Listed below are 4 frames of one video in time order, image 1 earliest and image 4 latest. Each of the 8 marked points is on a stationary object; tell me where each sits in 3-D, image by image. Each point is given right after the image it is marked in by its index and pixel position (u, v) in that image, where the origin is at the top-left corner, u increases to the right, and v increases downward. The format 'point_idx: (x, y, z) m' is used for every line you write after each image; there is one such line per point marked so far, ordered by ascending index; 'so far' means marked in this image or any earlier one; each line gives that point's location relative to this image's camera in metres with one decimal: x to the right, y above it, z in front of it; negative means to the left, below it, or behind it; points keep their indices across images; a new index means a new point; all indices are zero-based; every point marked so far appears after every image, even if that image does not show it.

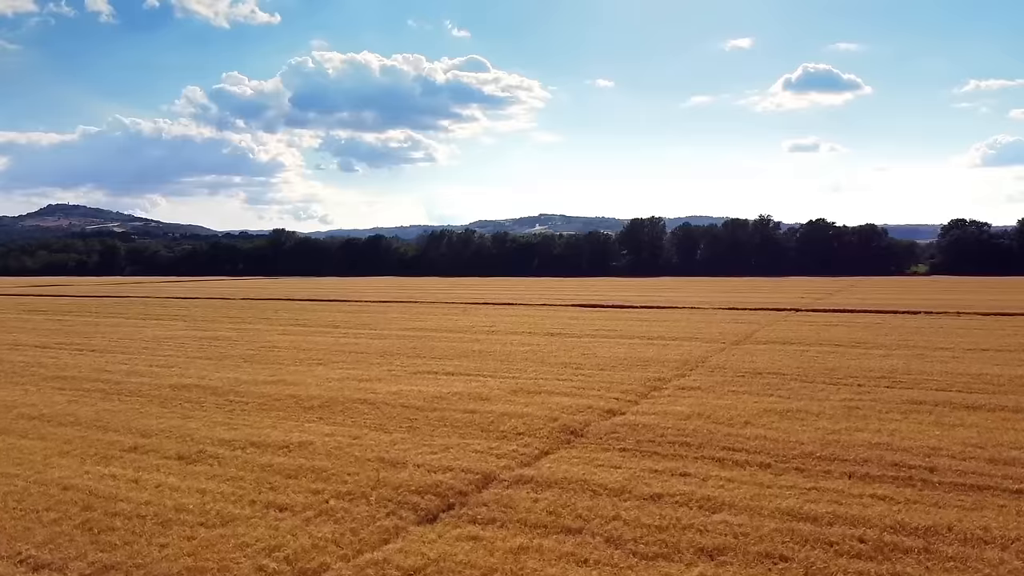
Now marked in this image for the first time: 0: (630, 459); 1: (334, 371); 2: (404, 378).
0: (+1.8, -2.6, +10.7) m
1: (-5.1, -2.4, +19.9) m
2: (-2.9, -2.4, +18.4) m
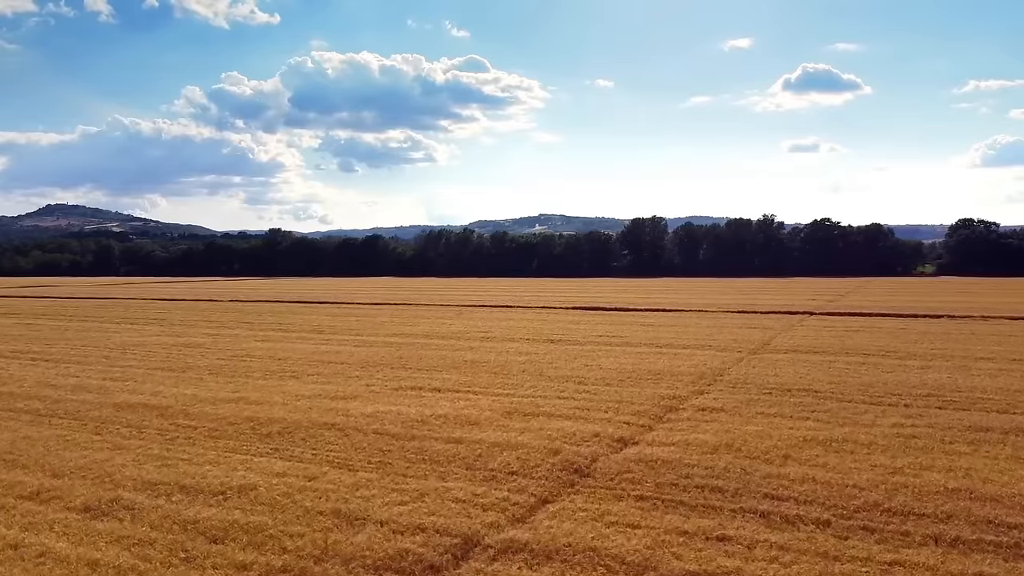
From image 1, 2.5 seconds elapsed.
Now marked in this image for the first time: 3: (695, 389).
0: (+1.7, -2.8, +8.5) m
1: (-5.2, -2.5, +17.6) m
2: (-3.0, -2.5, +16.2) m
3: (+4.3, -2.4, +16.4) m
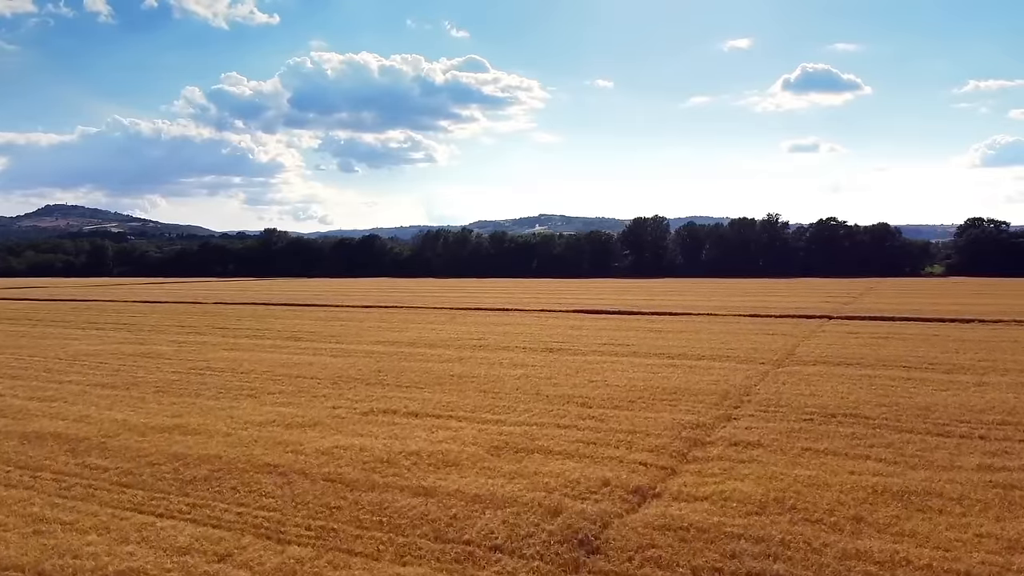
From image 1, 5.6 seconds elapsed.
0: (+1.5, -2.9, +5.8) m
1: (-5.4, -2.6, +14.9) m
2: (-3.2, -2.6, +13.5) m
3: (+4.1, -2.5, +13.7) m
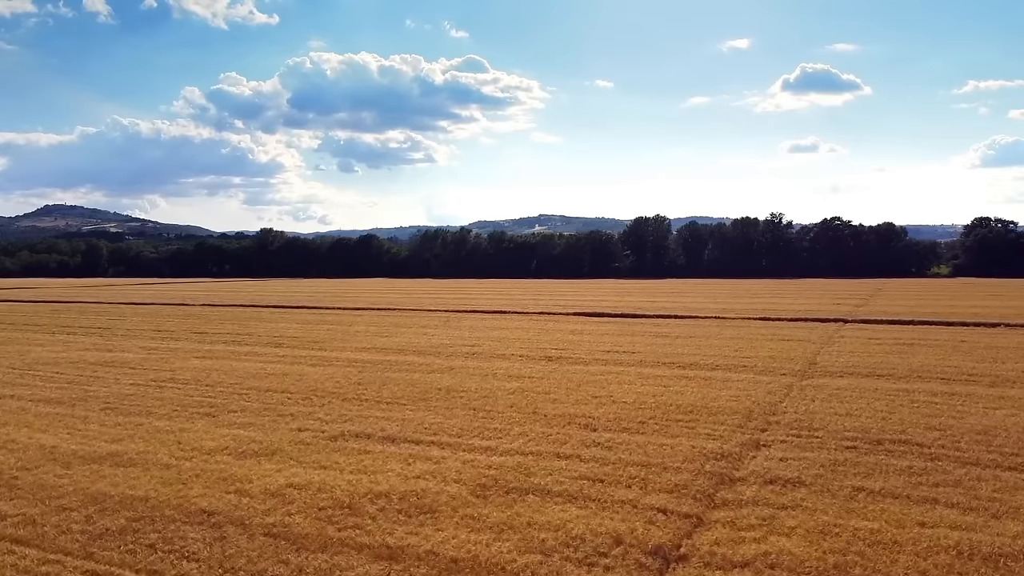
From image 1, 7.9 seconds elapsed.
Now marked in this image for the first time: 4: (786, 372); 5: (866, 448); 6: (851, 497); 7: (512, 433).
0: (+1.4, -2.9, +3.8) m
1: (-5.5, -2.7, +13.0) m
2: (-3.3, -2.7, +11.5) m
3: (+4.0, -2.6, +11.7) m
4: (+7.4, -2.3, +18.8) m
5: (+5.8, -2.6, +11.4) m
6: (+4.4, -2.7, +9.1) m
7: (0.0, -2.6, +12.5) m
